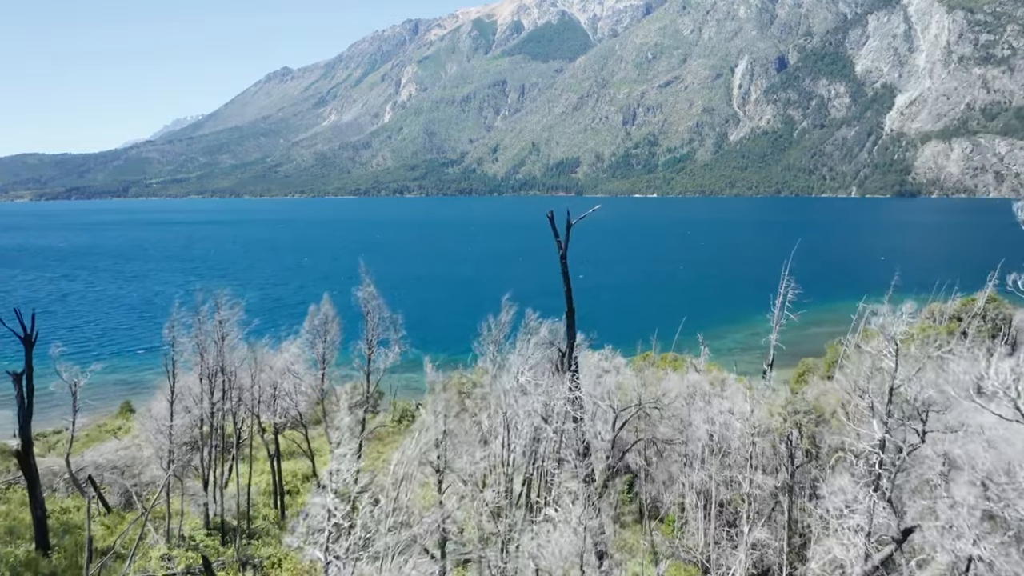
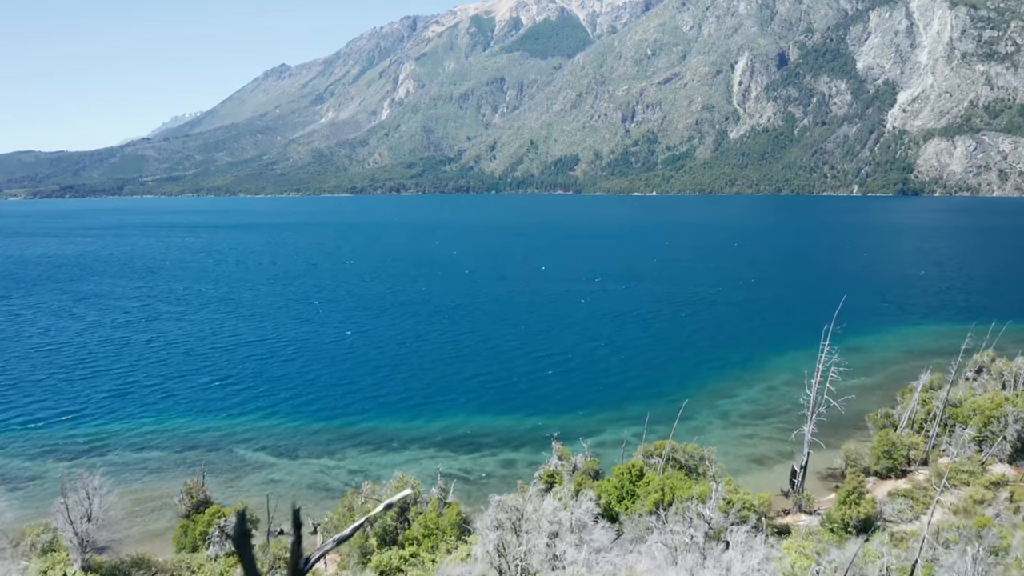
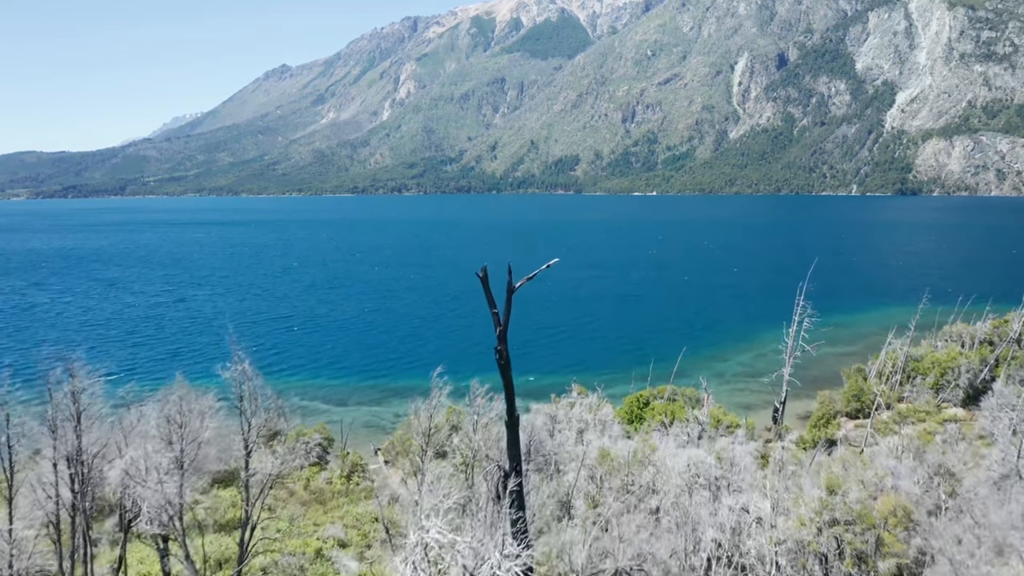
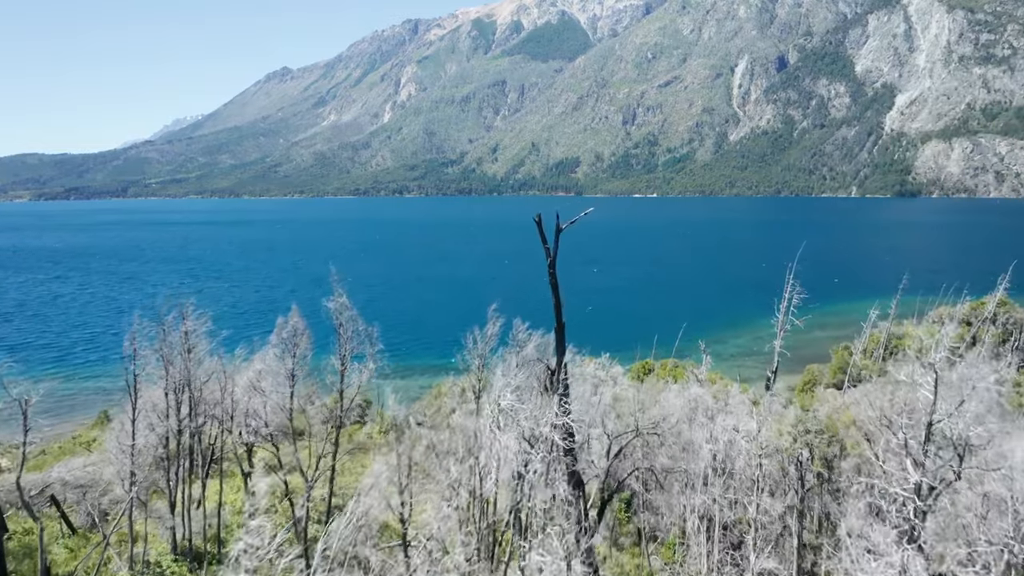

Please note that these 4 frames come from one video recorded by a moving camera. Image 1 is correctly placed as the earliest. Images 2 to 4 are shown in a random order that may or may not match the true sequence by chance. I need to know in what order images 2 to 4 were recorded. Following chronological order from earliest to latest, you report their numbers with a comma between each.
4, 3, 2
